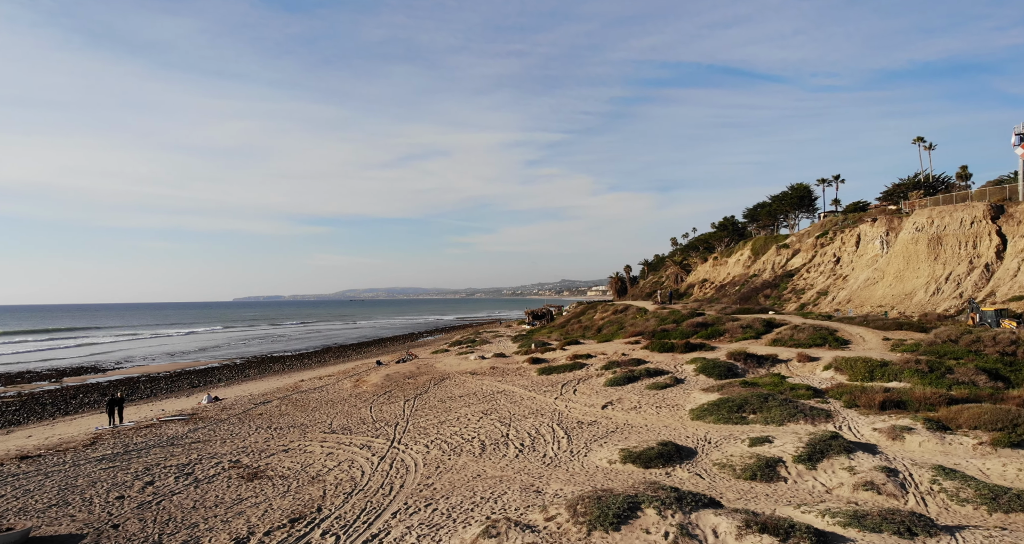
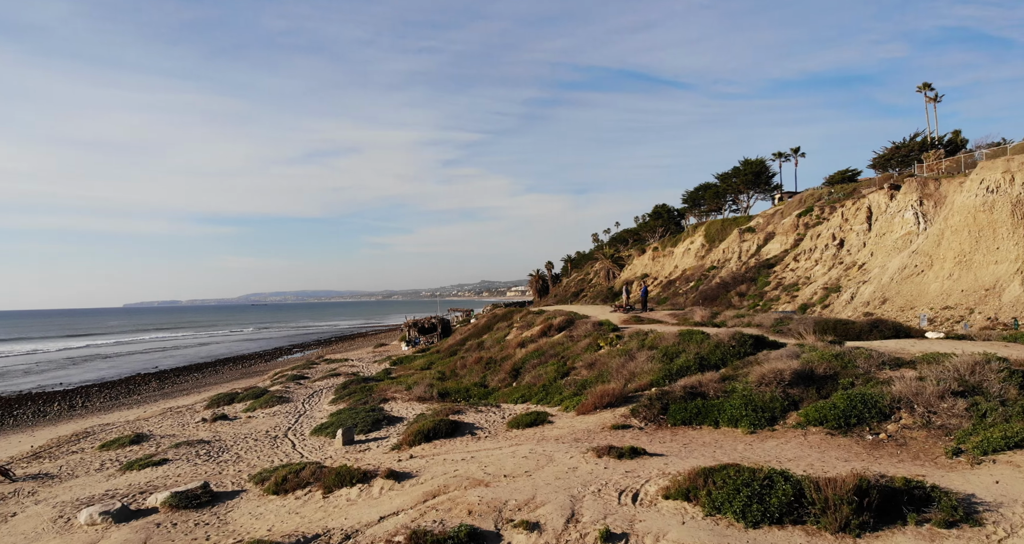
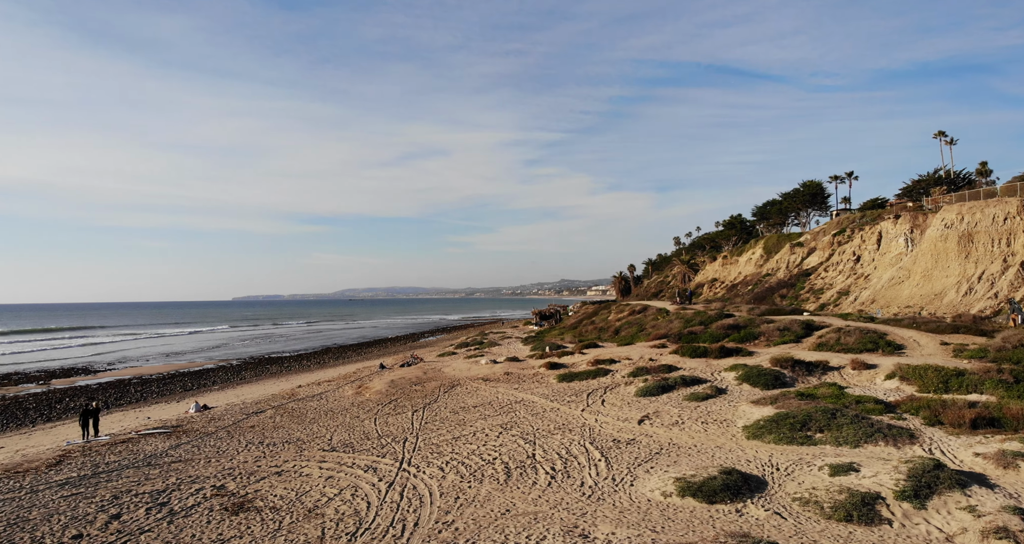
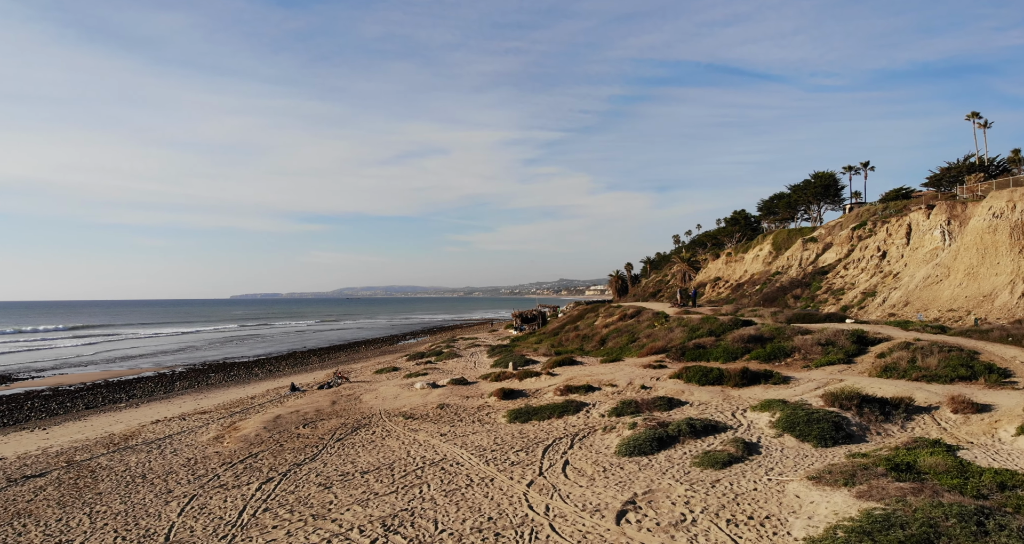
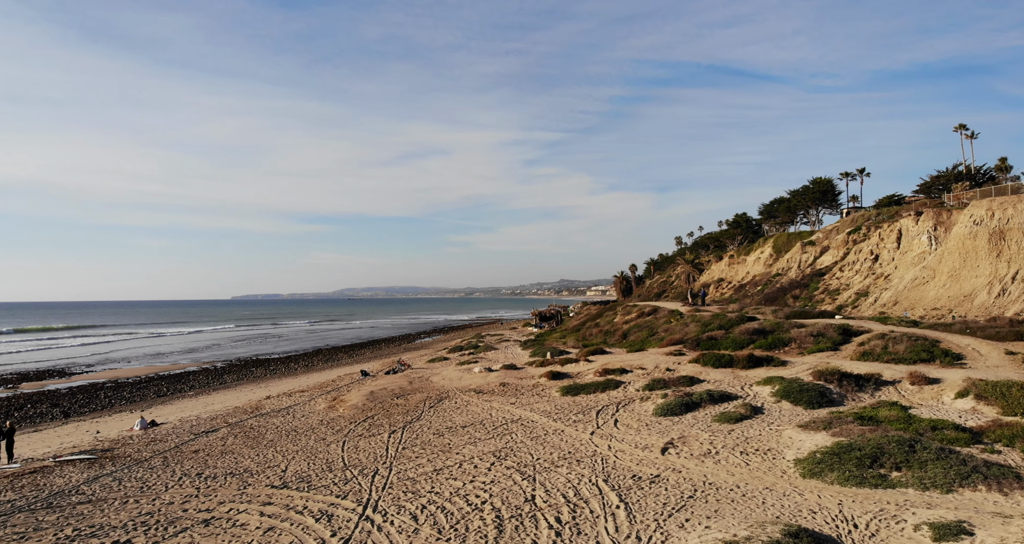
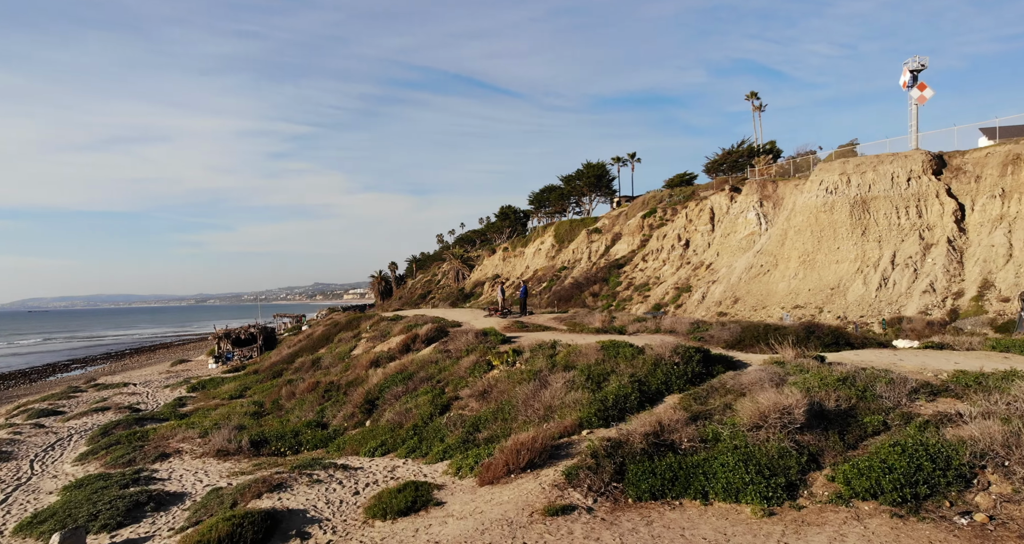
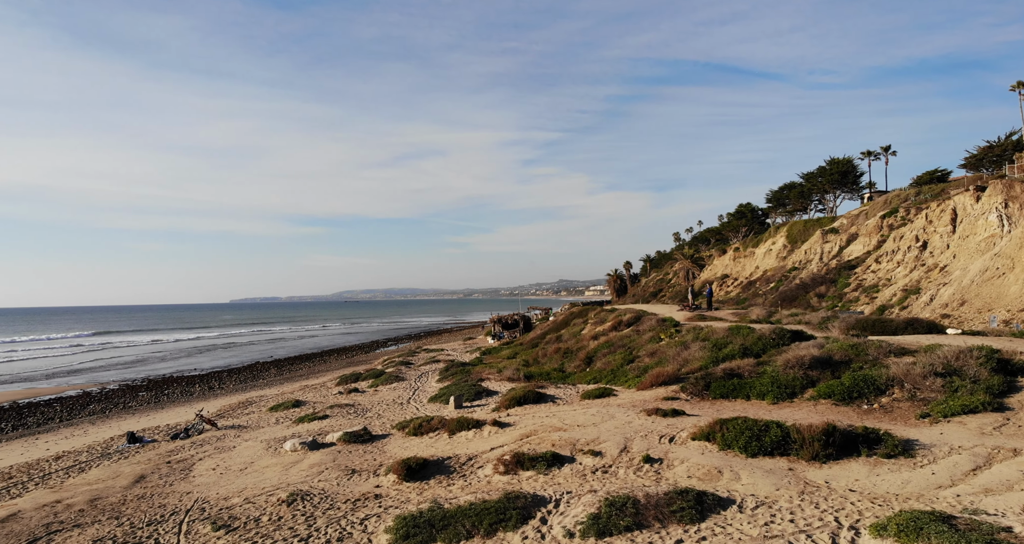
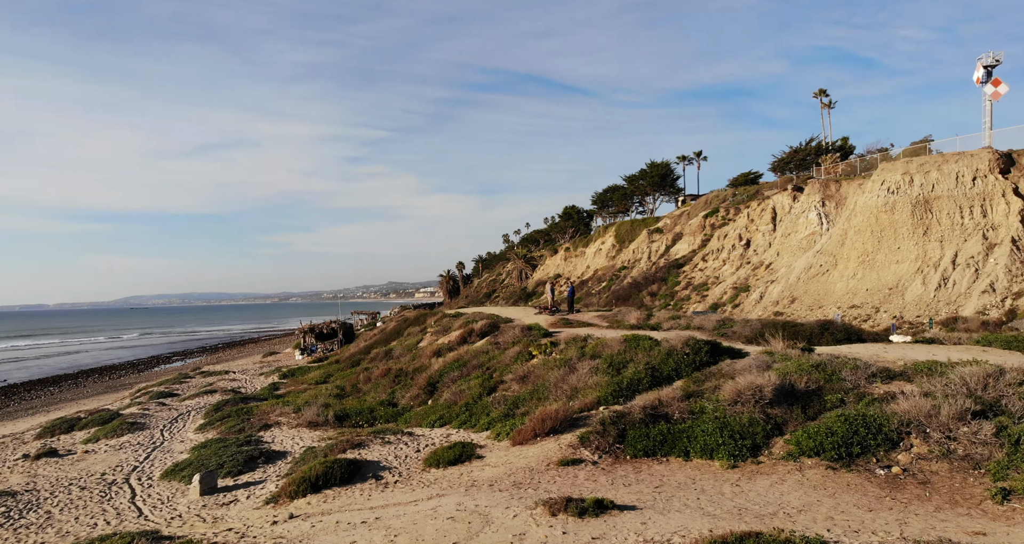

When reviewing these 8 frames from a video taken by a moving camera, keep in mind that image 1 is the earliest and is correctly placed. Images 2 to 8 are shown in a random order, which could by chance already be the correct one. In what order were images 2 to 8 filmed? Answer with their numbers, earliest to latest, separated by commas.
3, 5, 4, 7, 2, 8, 6
